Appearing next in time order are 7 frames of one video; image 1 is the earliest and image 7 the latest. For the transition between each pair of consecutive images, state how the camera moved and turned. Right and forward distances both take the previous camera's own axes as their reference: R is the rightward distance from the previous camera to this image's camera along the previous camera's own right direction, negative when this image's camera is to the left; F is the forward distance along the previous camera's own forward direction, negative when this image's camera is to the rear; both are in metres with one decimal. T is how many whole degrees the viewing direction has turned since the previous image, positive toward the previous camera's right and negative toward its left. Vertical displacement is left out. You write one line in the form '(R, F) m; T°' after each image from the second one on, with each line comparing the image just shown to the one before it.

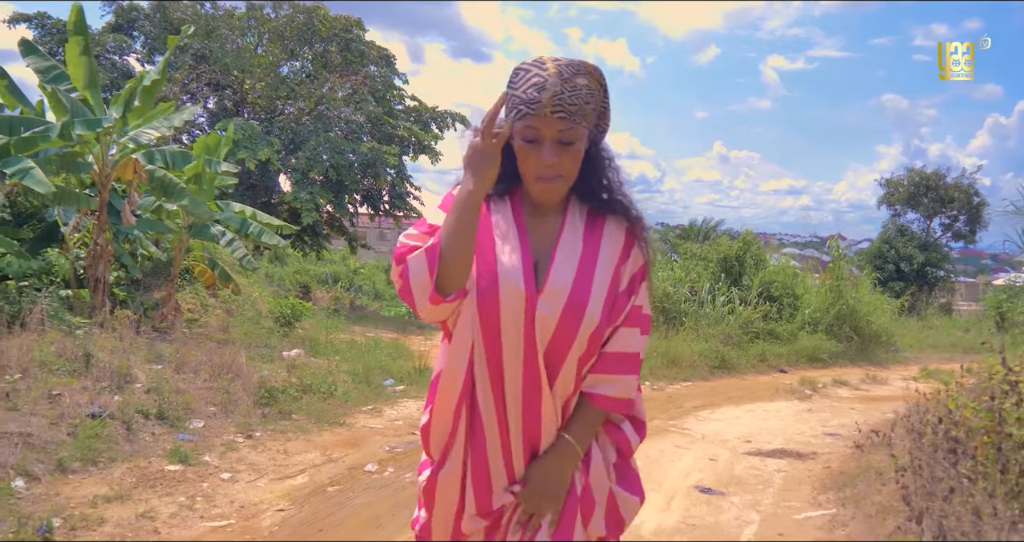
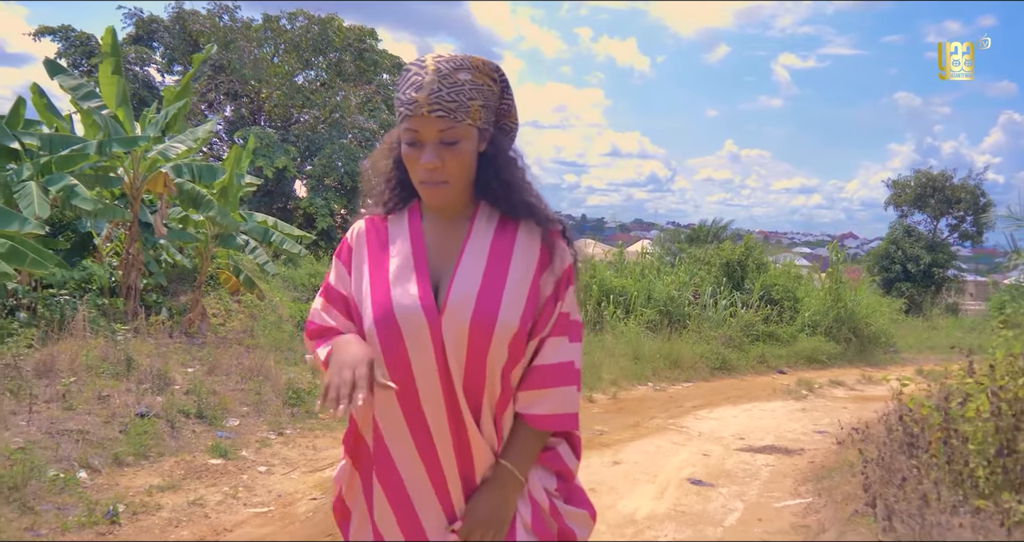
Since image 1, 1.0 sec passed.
(0.0, -0.5) m; -1°
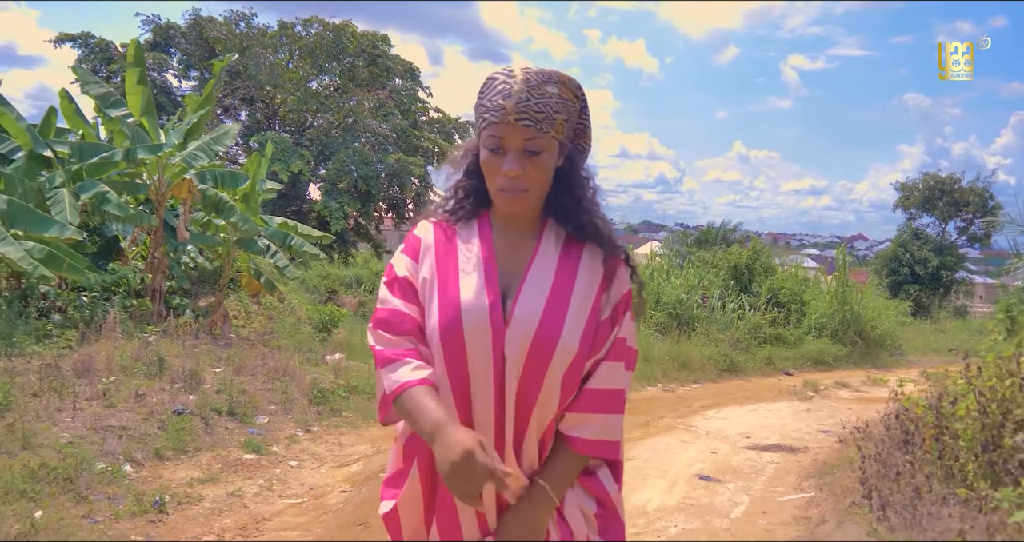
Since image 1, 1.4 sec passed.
(-0.1, -0.3) m; -1°
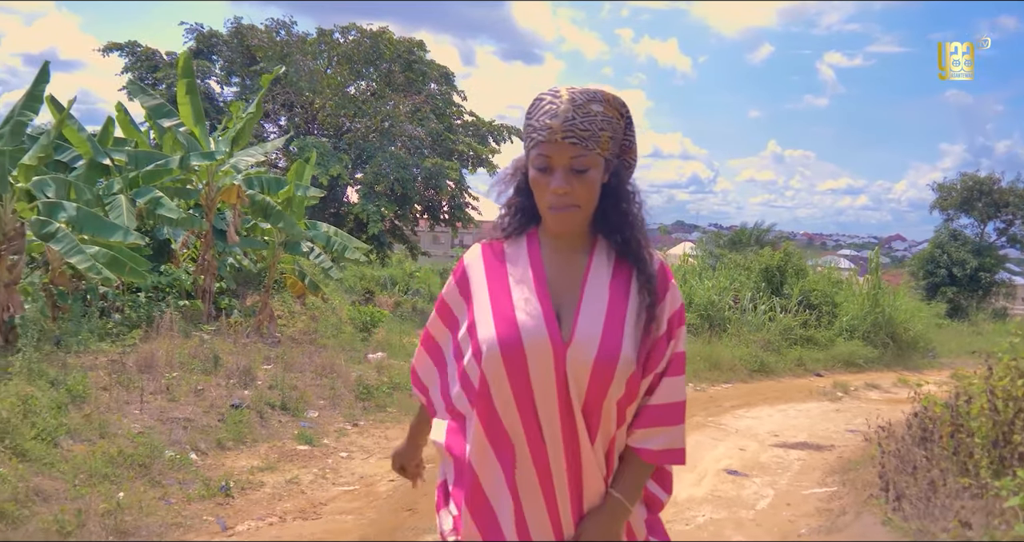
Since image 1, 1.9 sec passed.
(0.0, -0.3) m; -2°
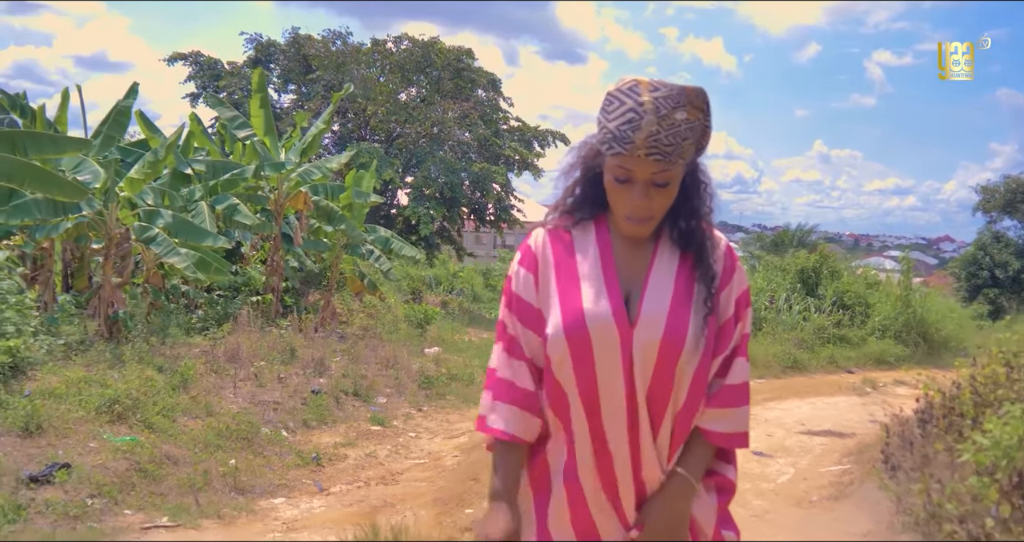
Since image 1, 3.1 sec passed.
(-0.1, -0.7) m; -3°
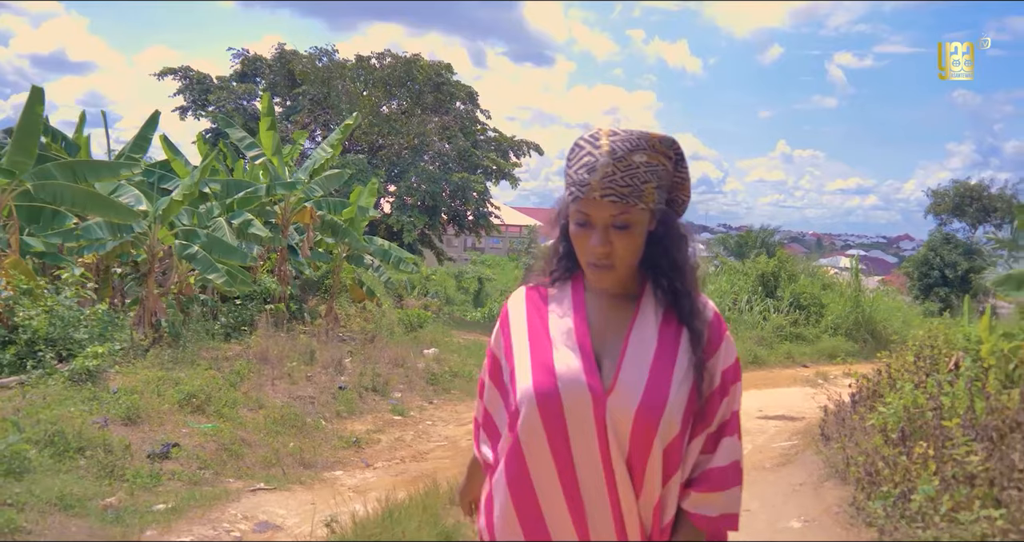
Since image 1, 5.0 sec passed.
(-0.3, -1.1) m; +2°
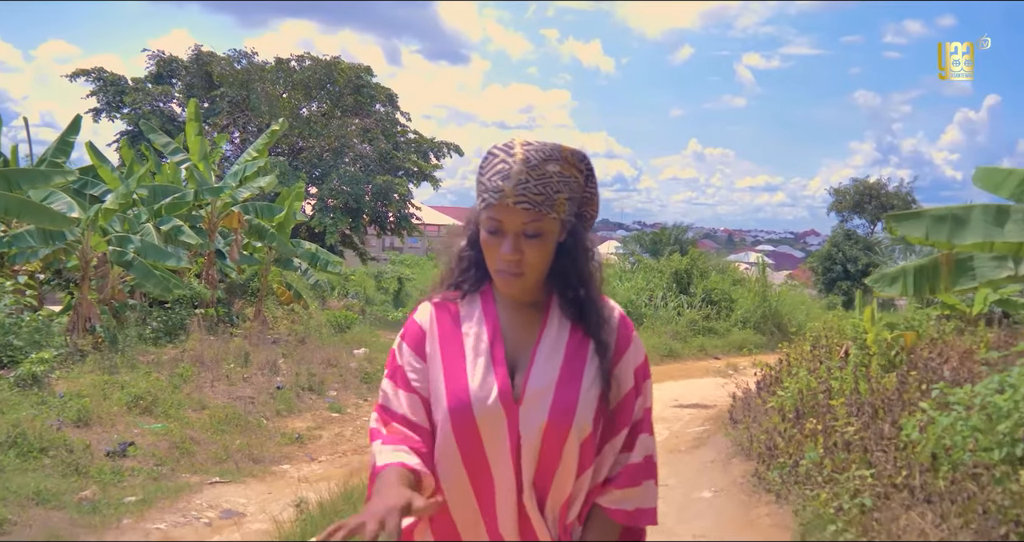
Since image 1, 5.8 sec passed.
(-0.1, -0.5) m; +6°
